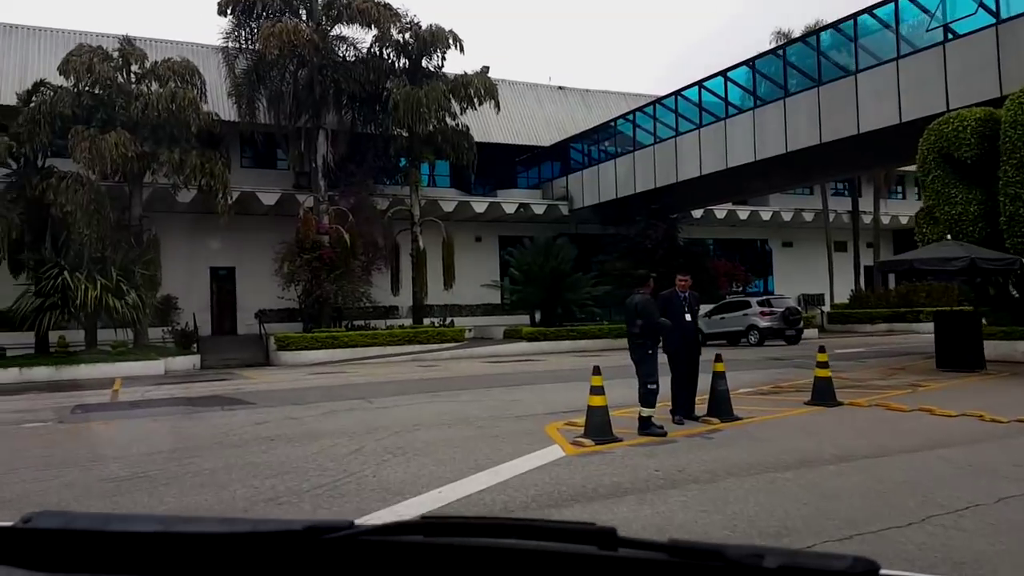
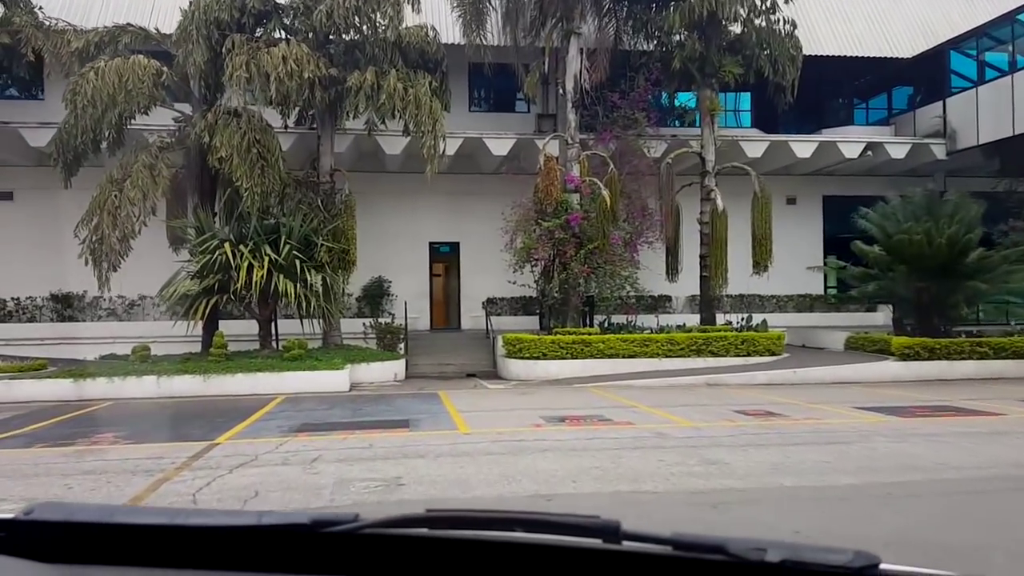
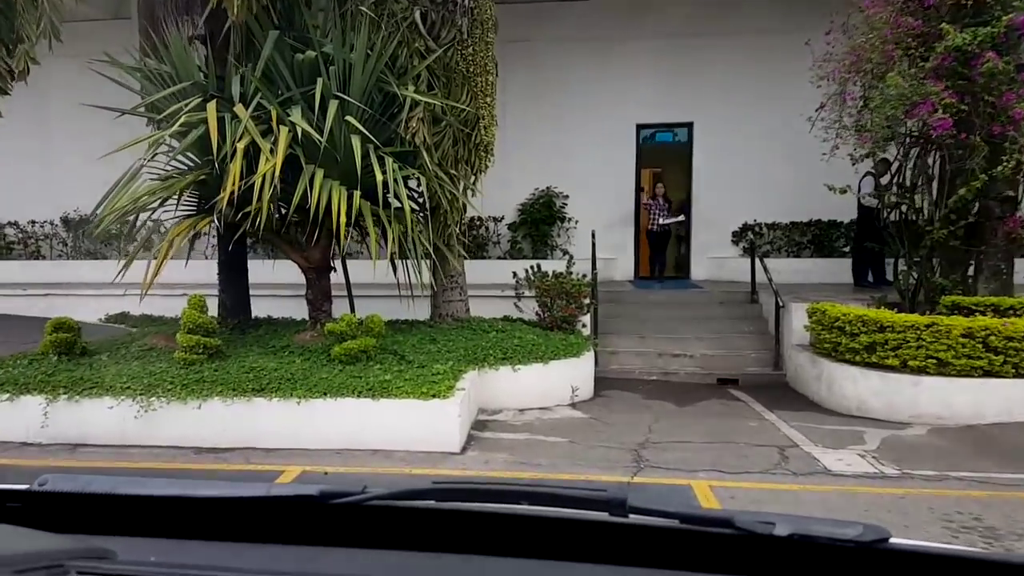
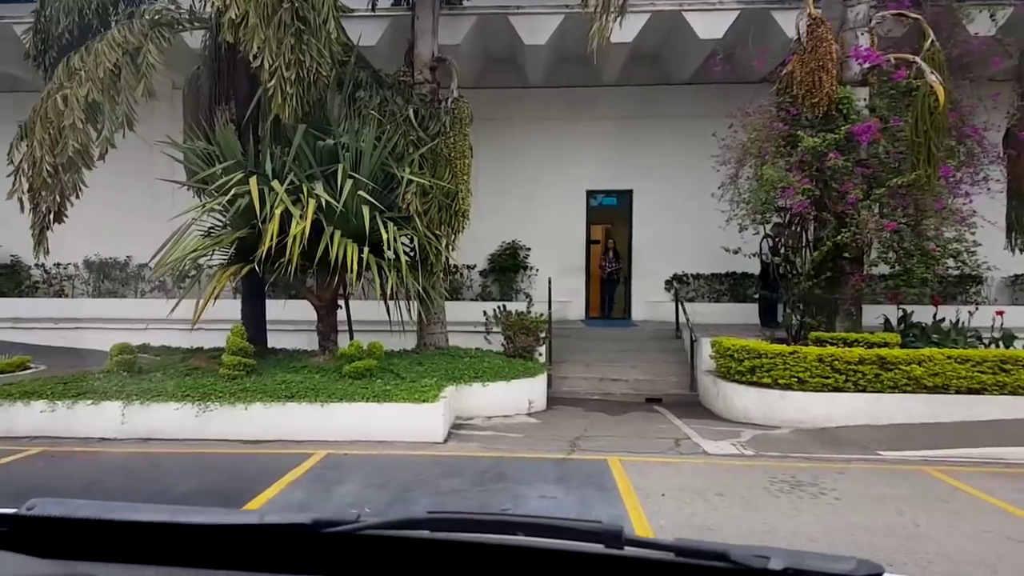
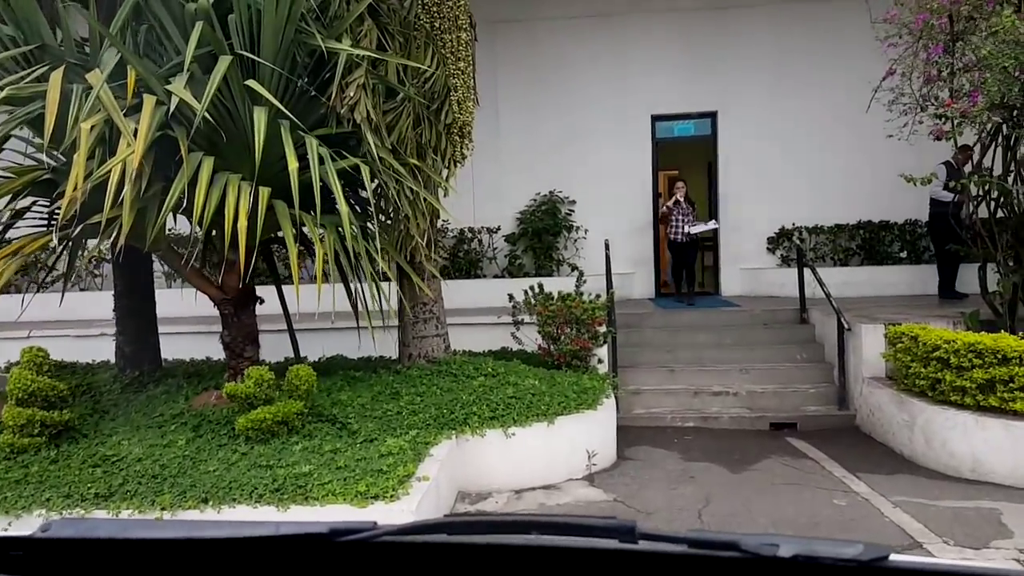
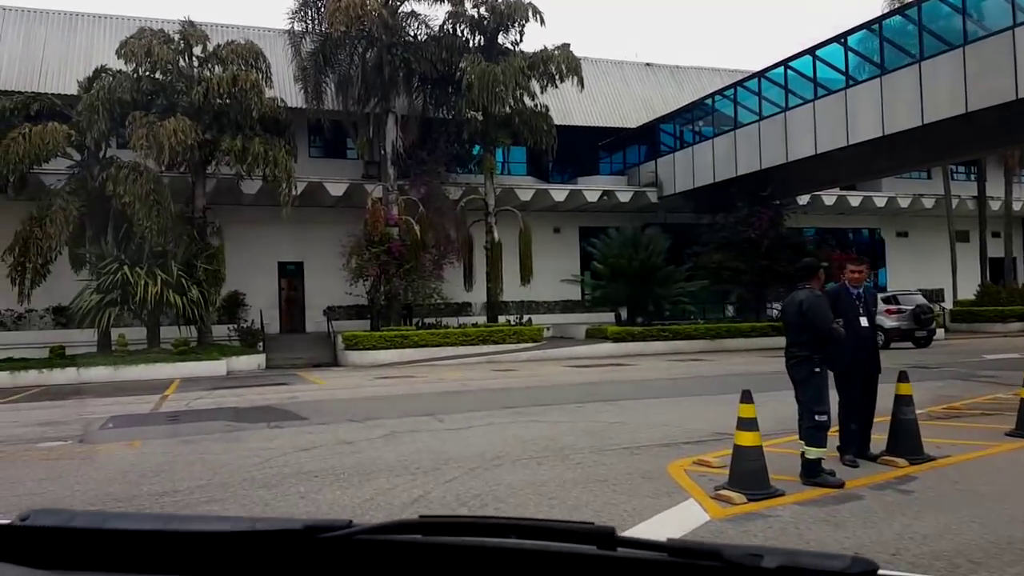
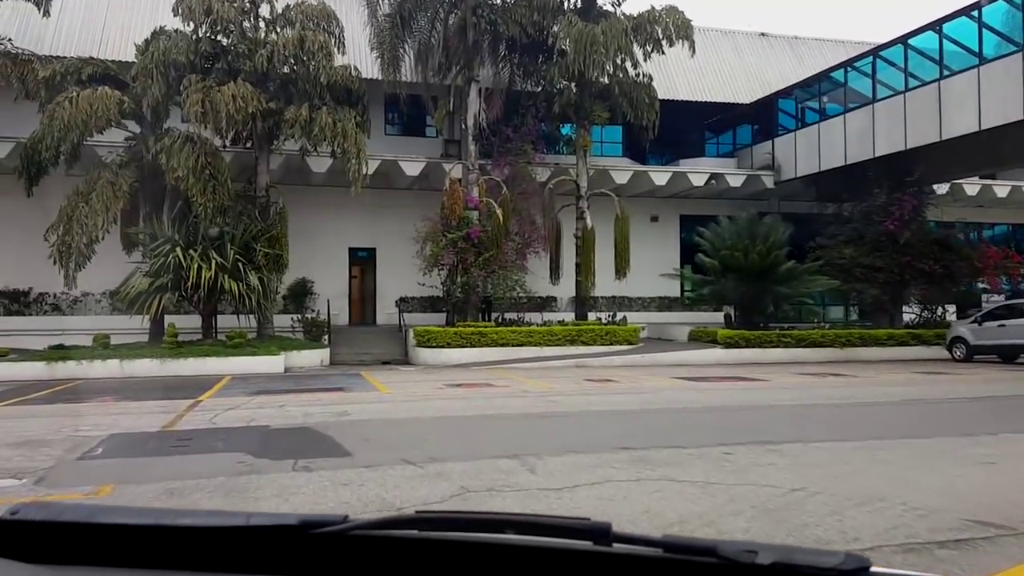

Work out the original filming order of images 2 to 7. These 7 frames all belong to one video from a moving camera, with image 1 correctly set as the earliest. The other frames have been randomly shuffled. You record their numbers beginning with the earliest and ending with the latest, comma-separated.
6, 7, 2, 4, 3, 5
